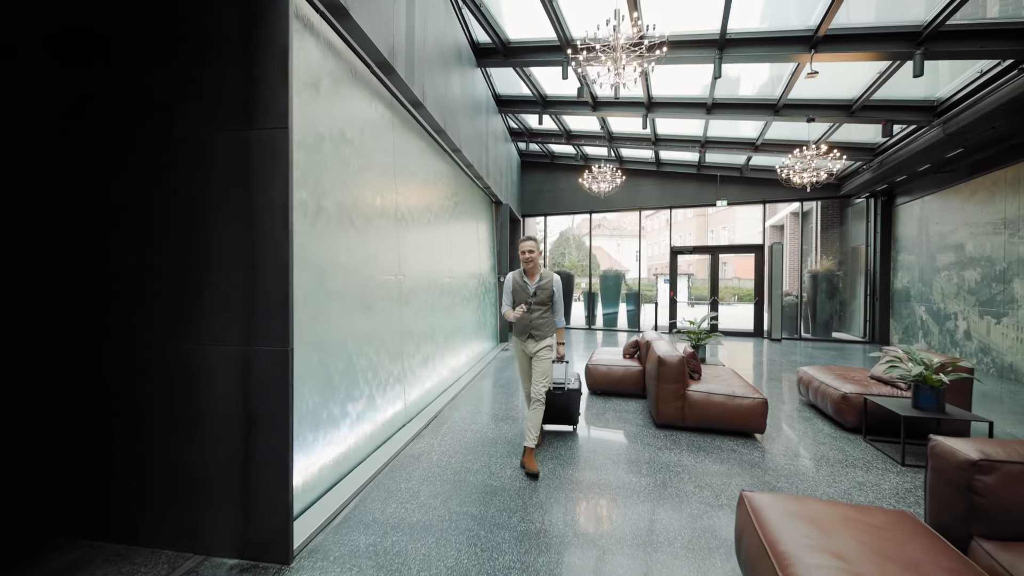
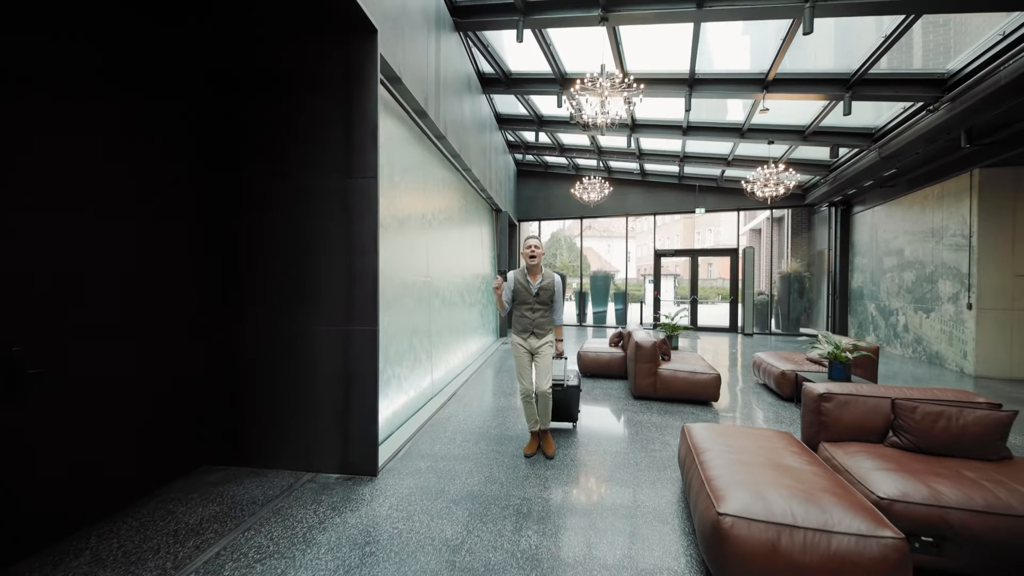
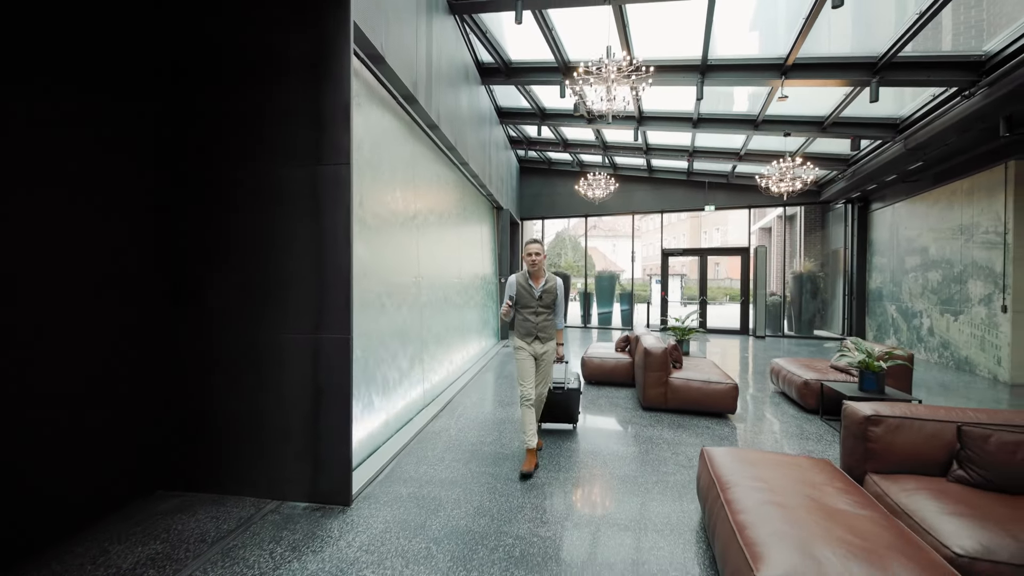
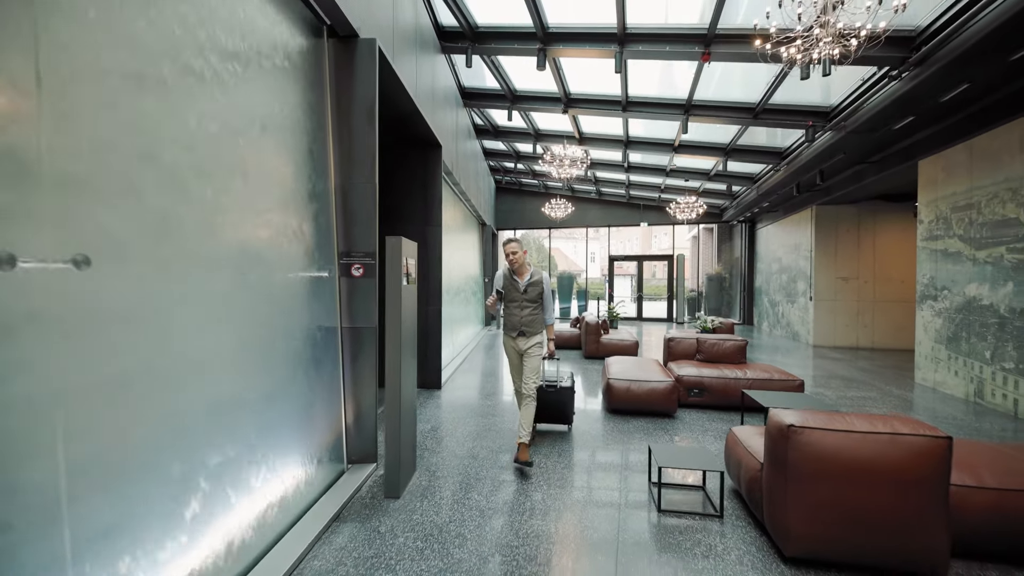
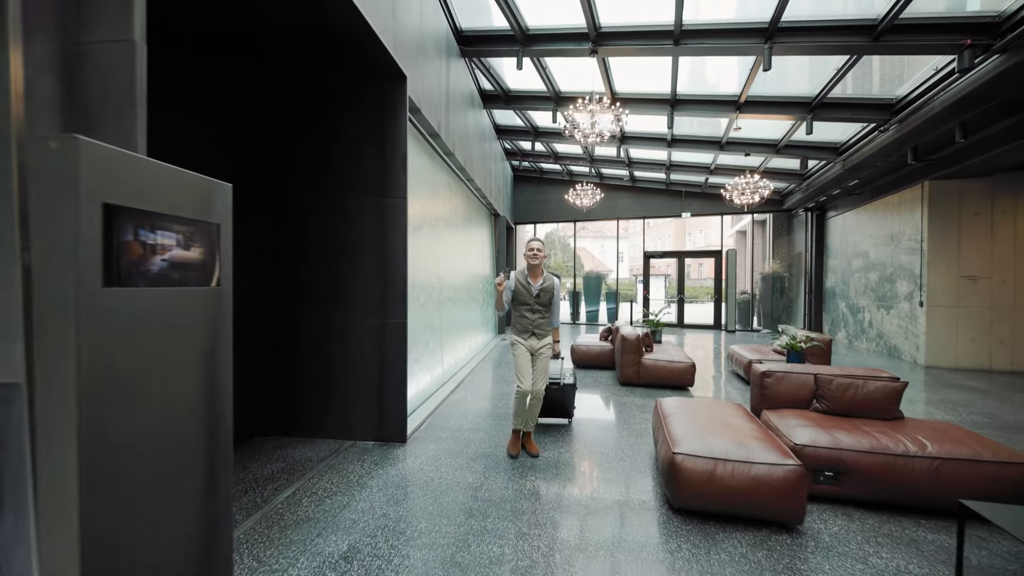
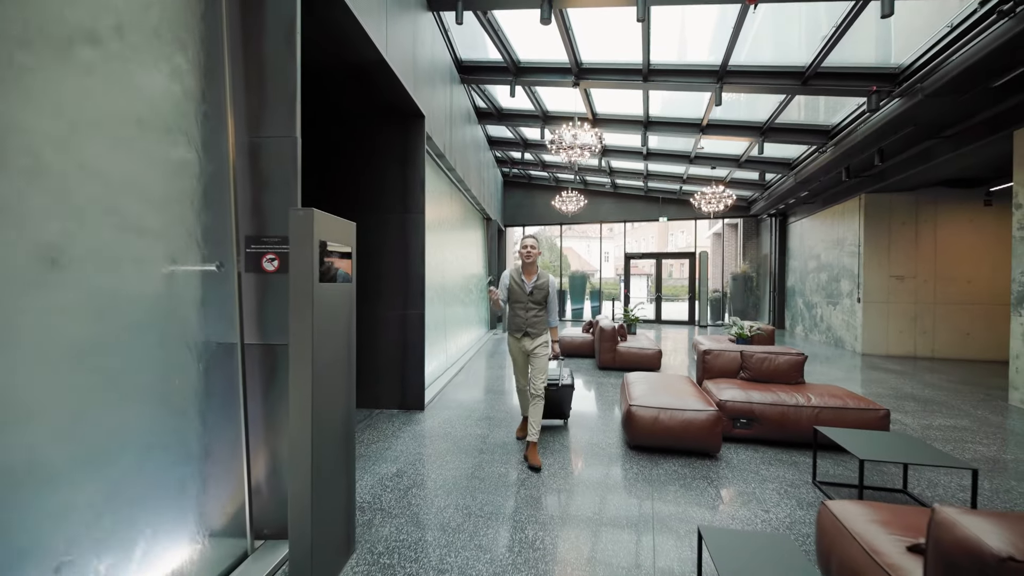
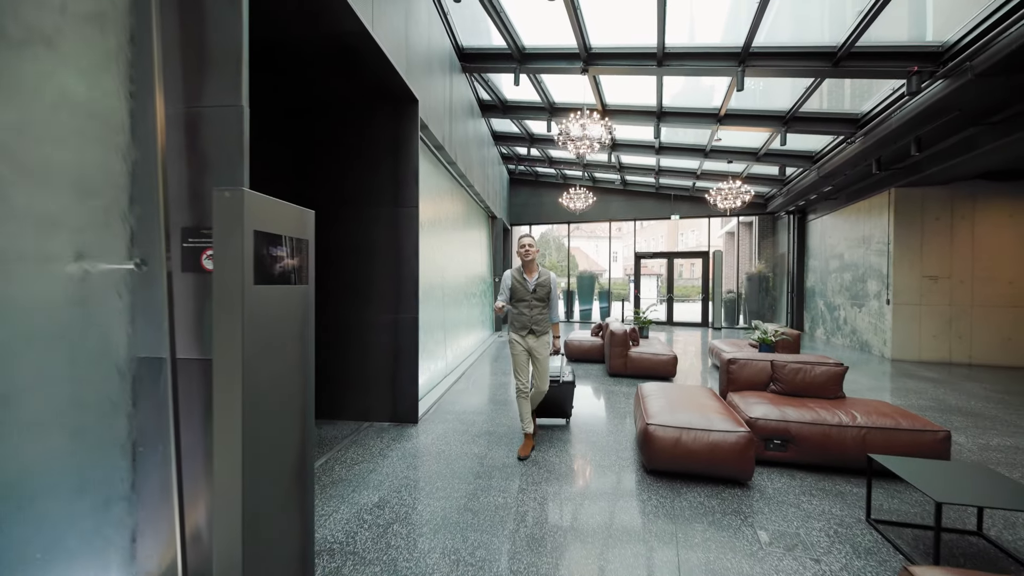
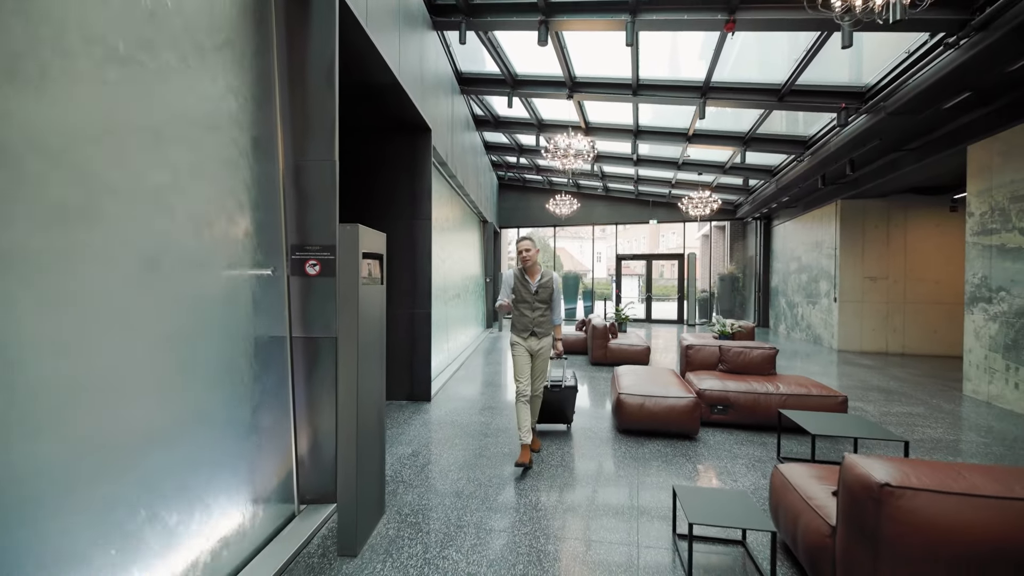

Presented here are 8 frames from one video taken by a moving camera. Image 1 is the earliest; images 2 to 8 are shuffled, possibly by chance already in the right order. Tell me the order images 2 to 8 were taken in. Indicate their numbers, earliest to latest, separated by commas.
3, 2, 5, 7, 6, 8, 4
